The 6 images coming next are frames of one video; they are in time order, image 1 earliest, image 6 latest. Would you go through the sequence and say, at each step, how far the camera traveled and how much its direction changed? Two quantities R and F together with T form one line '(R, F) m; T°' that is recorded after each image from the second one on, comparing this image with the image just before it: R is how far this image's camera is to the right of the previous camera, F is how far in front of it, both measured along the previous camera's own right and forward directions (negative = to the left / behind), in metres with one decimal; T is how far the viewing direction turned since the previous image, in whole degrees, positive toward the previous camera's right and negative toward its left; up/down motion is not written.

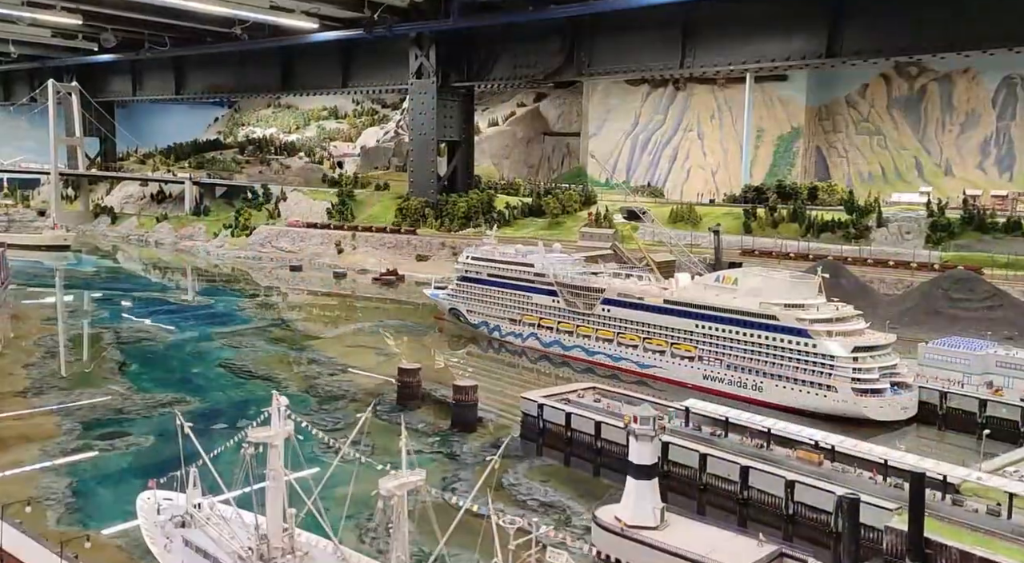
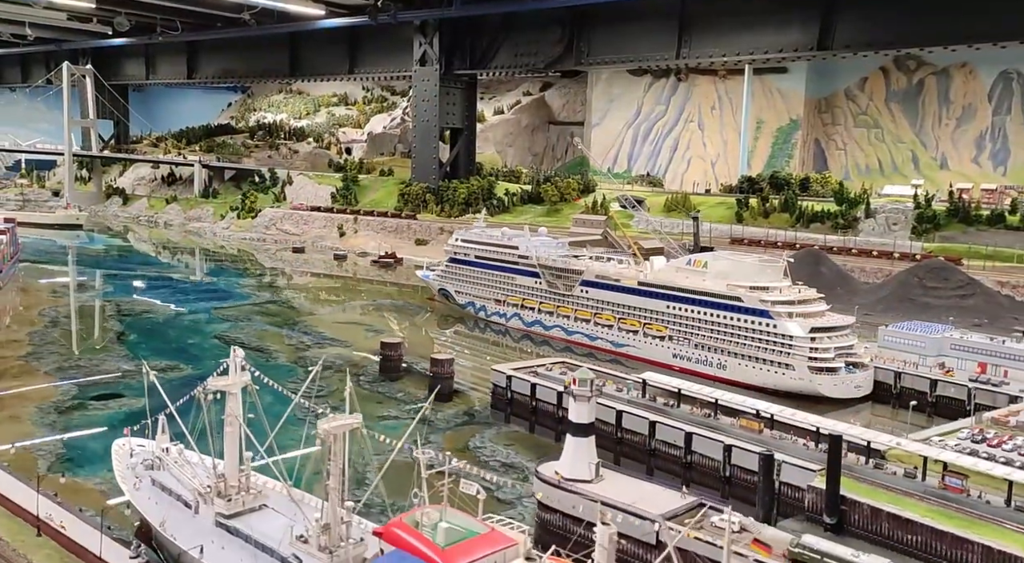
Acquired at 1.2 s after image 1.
(+0.8, -0.9) m; -1°
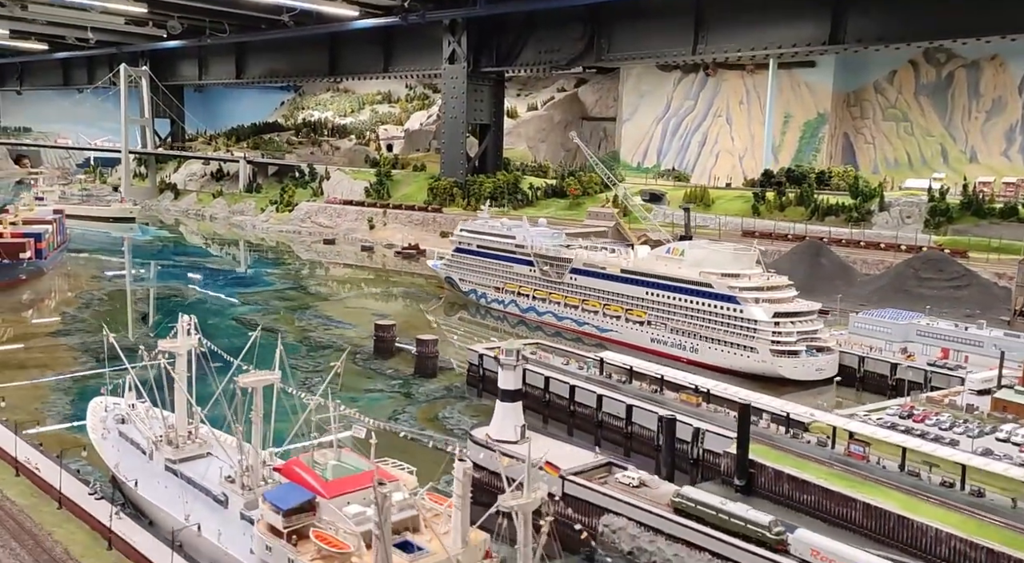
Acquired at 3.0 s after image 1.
(+1.8, -1.1) m; -4°
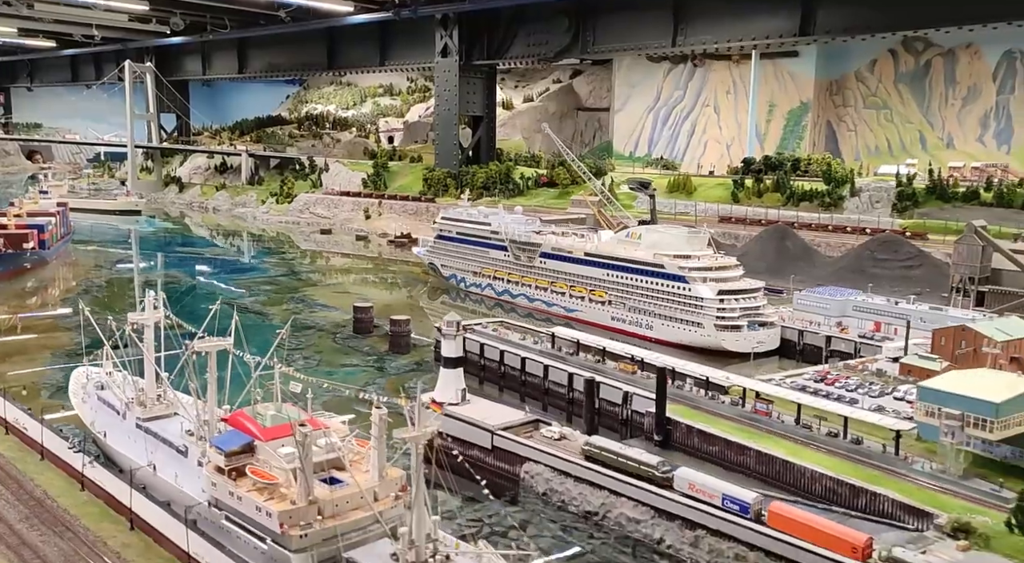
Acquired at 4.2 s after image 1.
(+1.1, -1.6) m; -1°
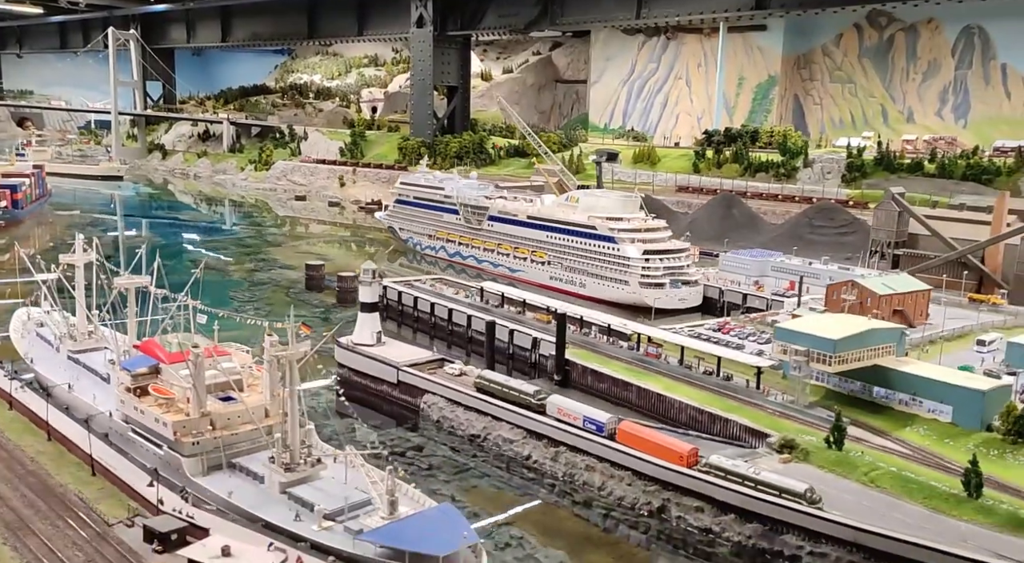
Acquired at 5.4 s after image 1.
(+1.5, -1.4) m; 0°
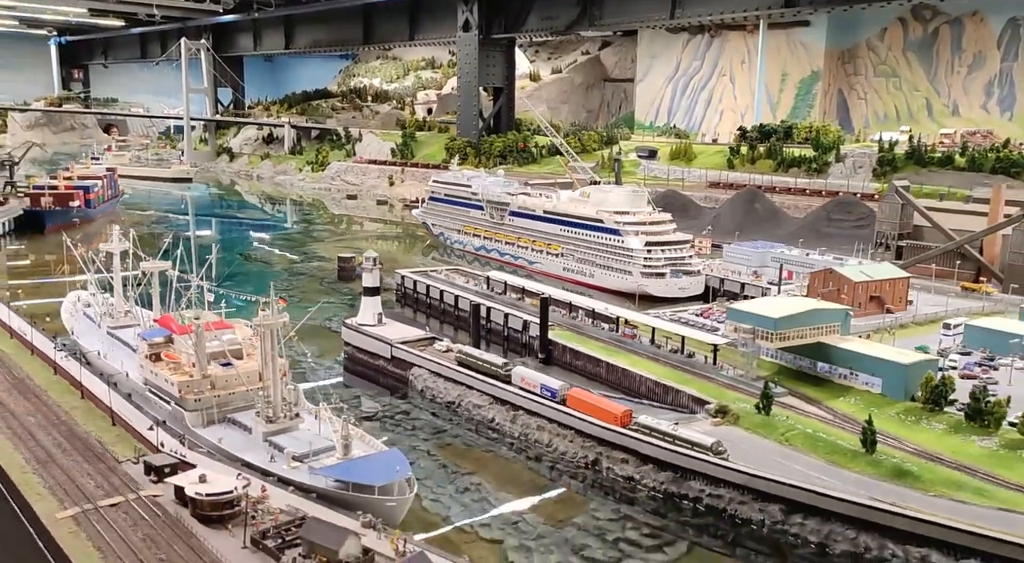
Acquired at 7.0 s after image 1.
(+1.6, -1.5) m; -4°
